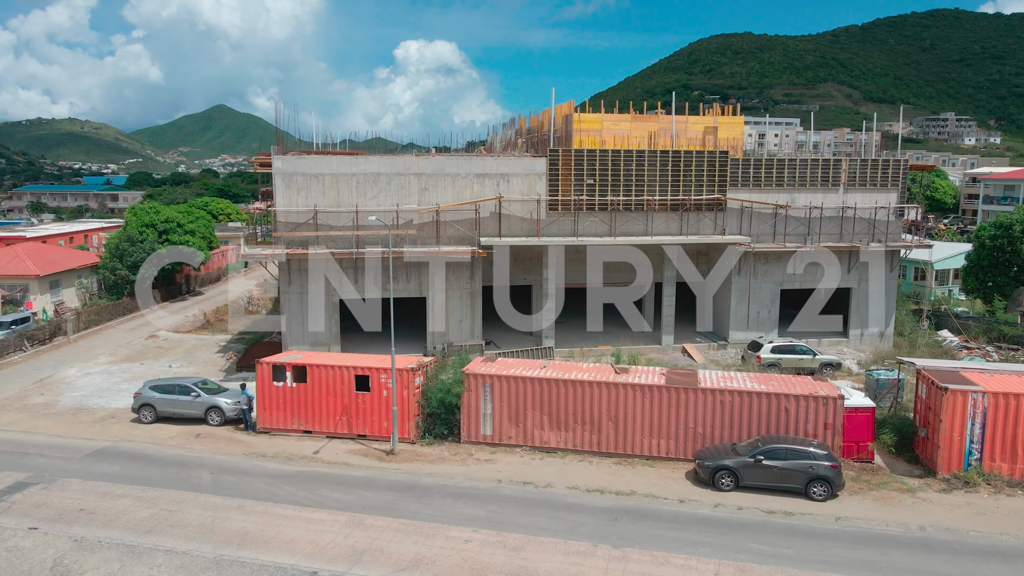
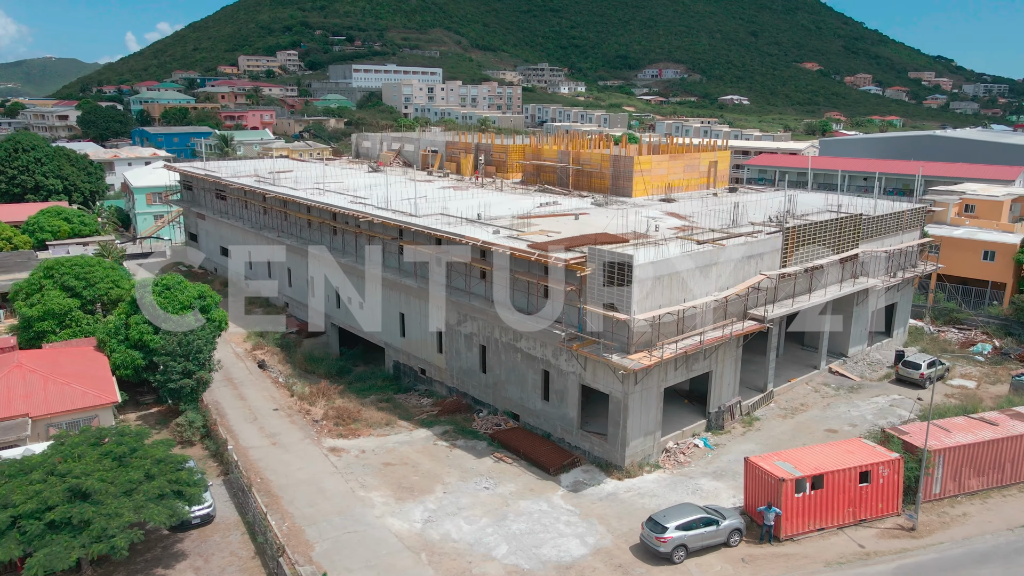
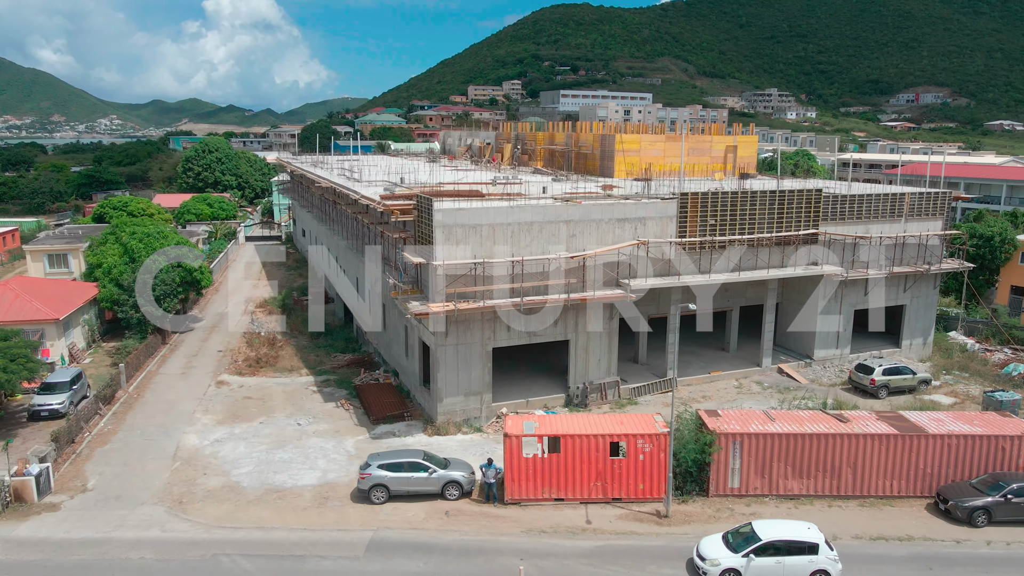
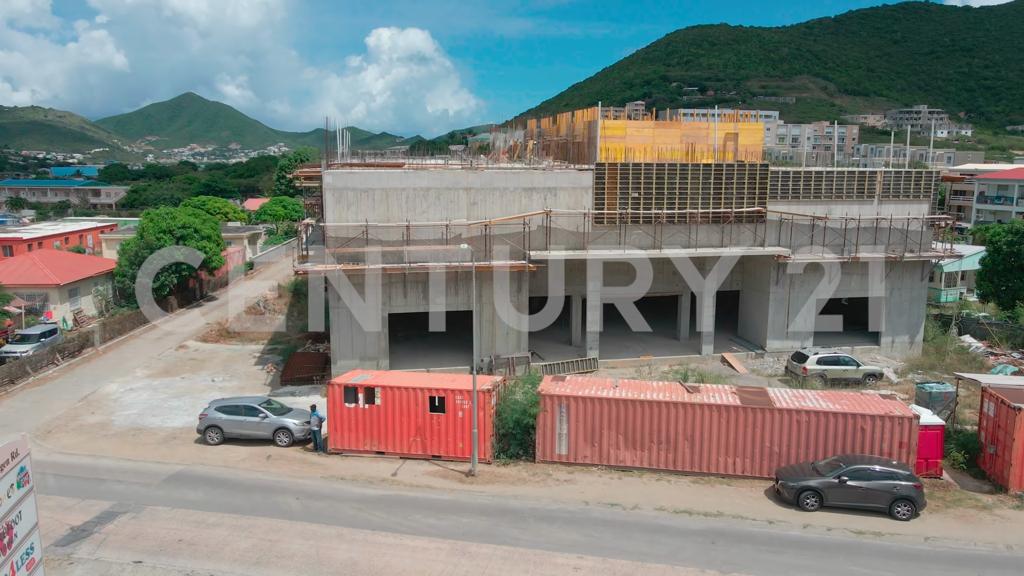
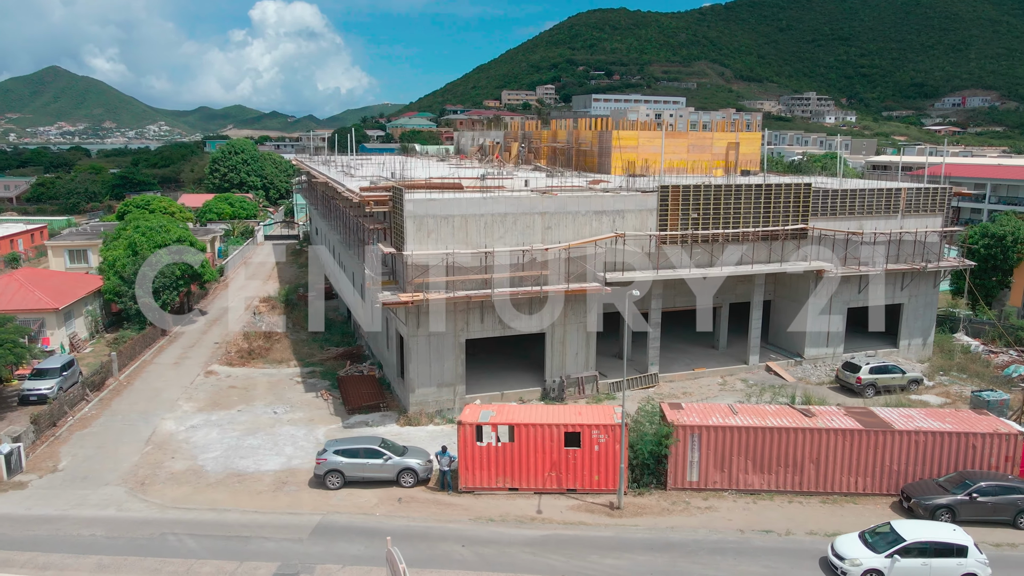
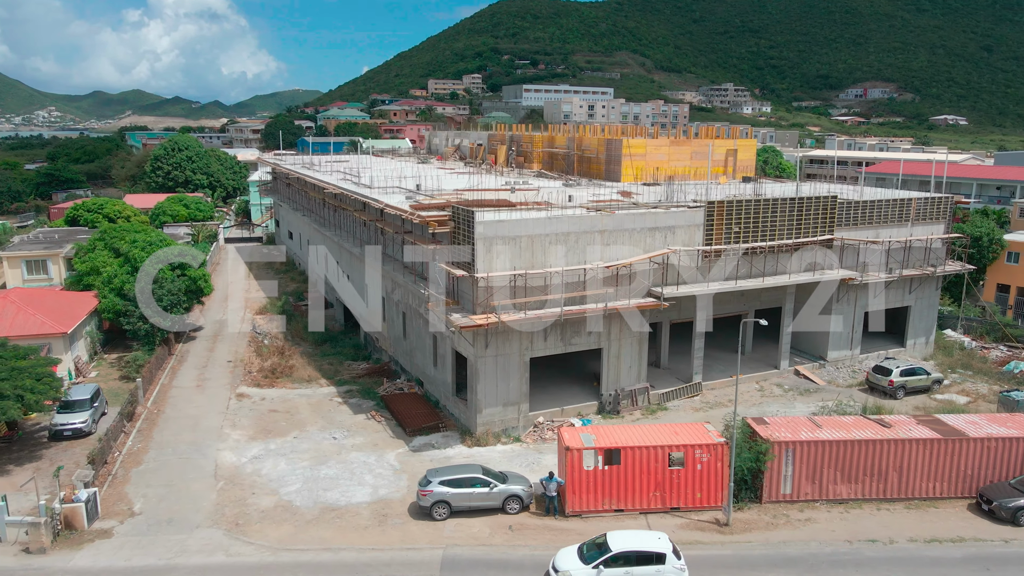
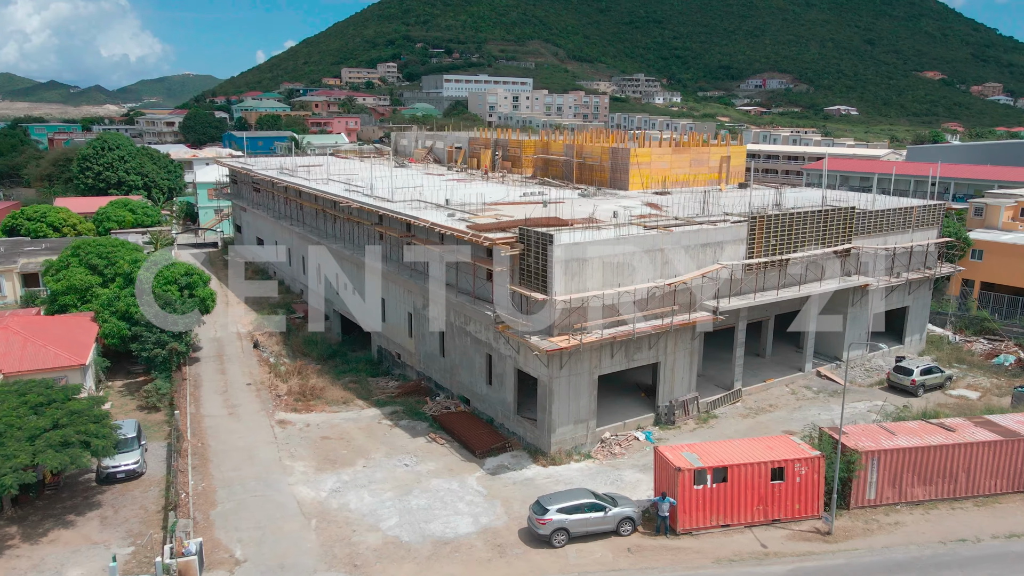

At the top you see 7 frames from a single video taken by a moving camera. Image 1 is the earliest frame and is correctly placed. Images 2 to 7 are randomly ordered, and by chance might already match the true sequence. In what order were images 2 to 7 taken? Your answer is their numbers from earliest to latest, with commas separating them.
4, 5, 3, 6, 7, 2
